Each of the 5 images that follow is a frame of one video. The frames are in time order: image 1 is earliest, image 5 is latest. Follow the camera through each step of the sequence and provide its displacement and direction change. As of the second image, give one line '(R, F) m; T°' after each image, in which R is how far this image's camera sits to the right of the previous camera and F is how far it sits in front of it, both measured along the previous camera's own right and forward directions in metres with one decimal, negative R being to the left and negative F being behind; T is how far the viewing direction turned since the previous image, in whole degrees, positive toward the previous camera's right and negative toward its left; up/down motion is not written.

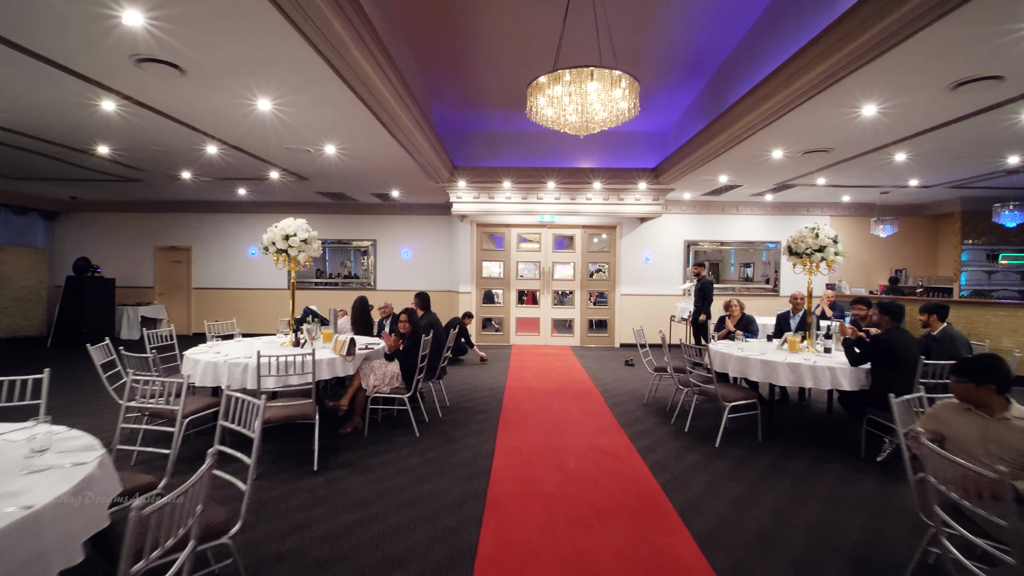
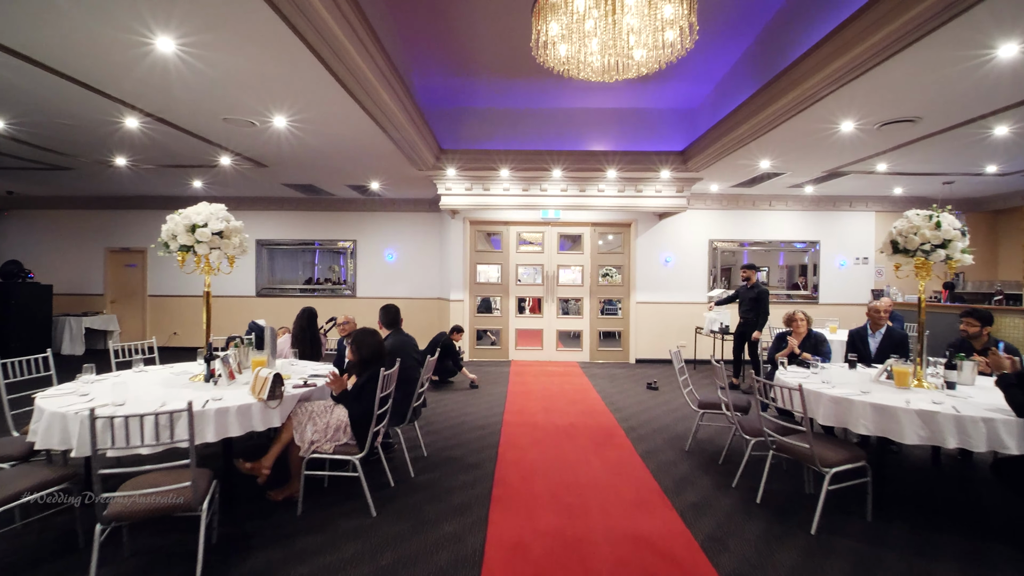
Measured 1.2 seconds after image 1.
(0.0, +1.2) m; 0°
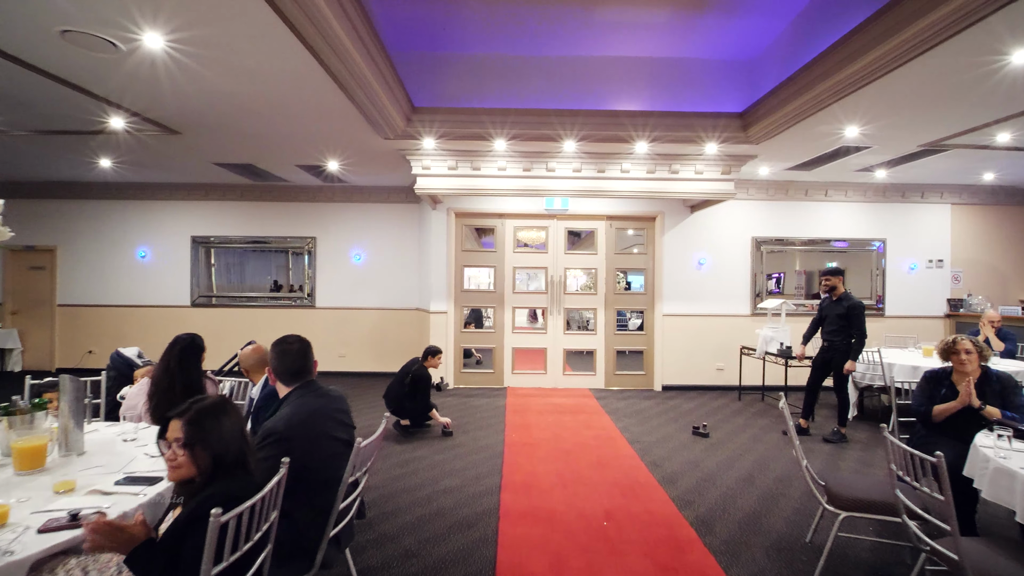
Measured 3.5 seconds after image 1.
(-0.1, +1.5) m; +1°
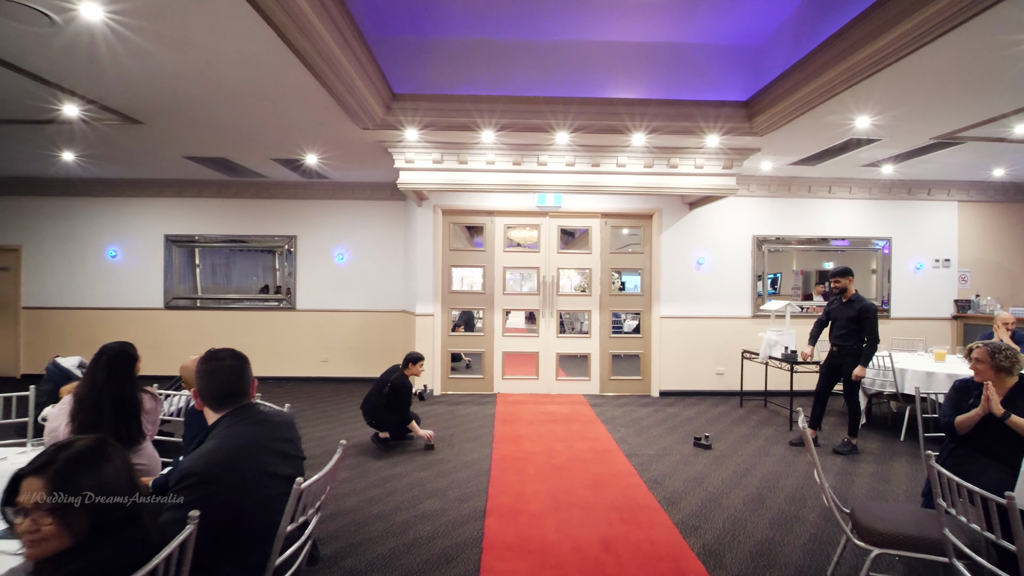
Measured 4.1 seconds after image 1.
(0.0, +0.3) m; +1°
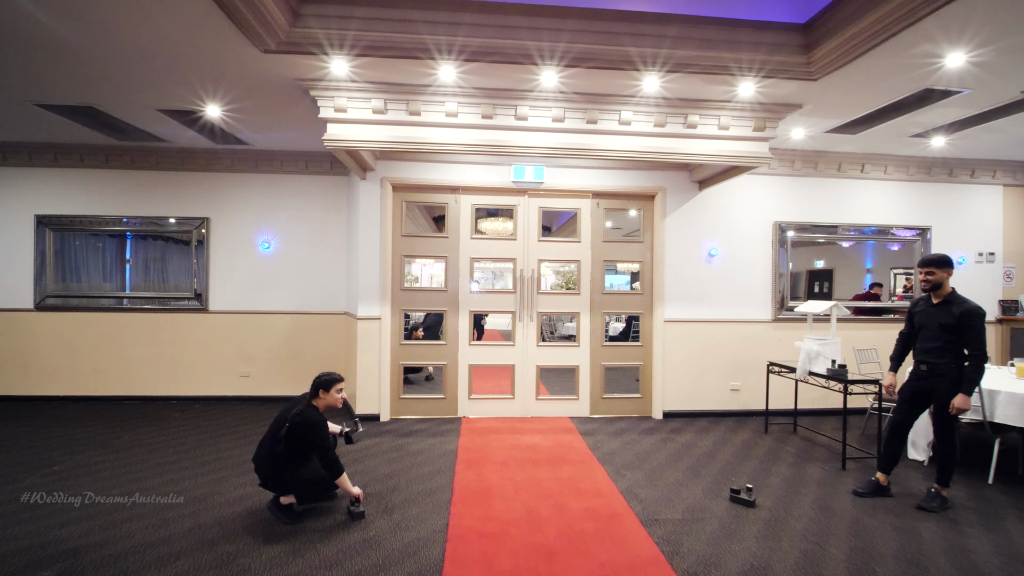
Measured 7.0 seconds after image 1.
(0.0, +1.2) m; +3°
